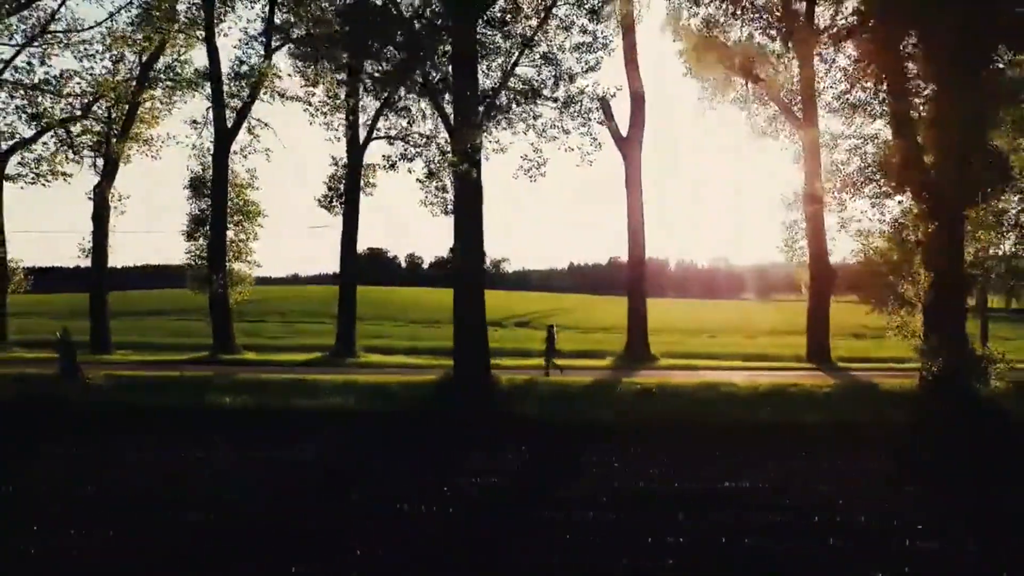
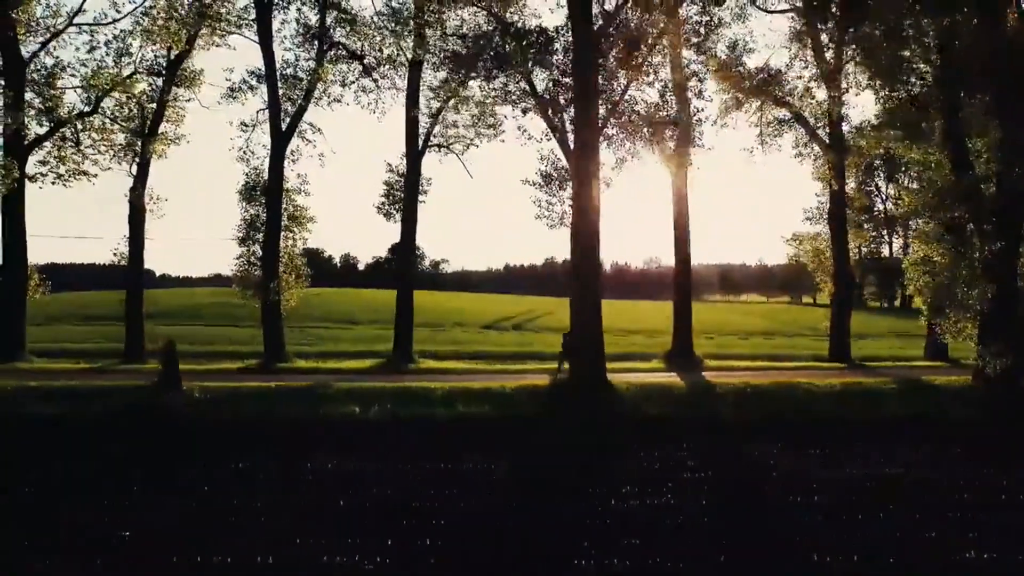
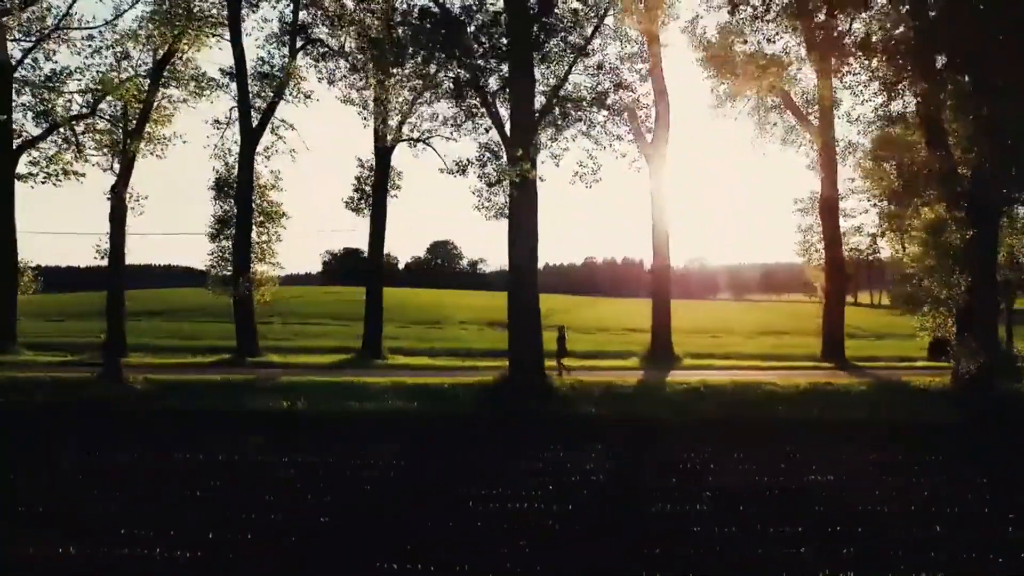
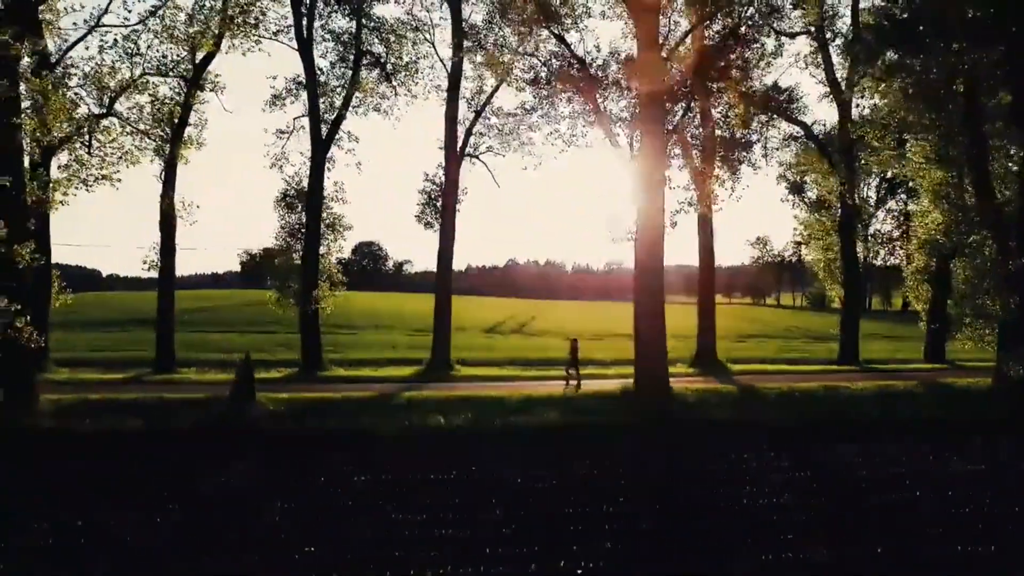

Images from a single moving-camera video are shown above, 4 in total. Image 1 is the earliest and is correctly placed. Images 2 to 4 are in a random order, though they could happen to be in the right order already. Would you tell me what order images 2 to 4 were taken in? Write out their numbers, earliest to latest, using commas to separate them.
3, 2, 4
